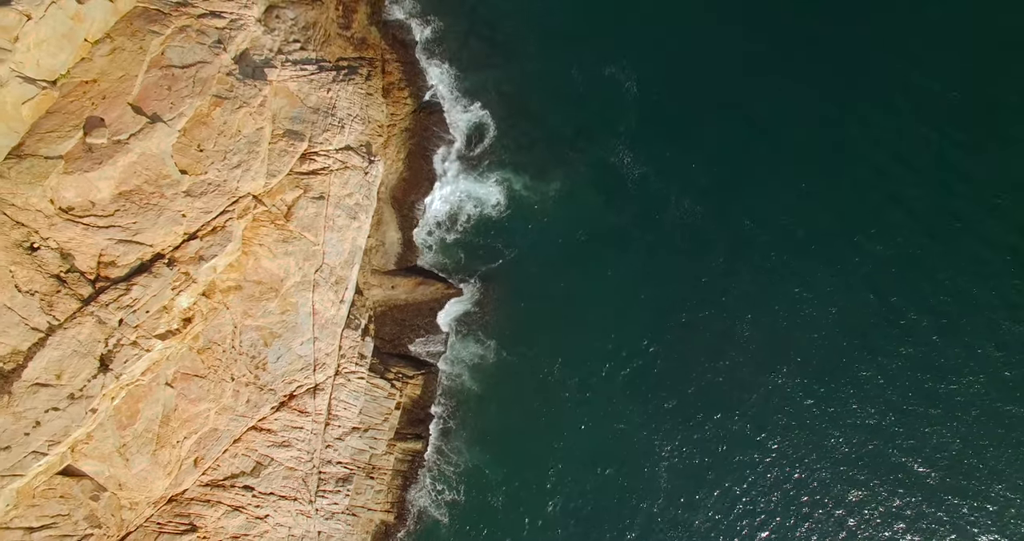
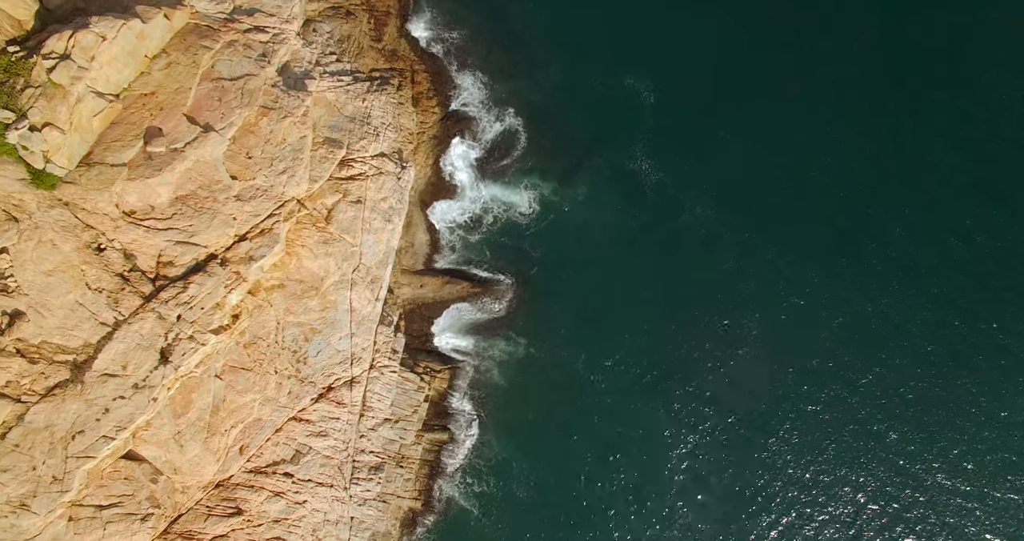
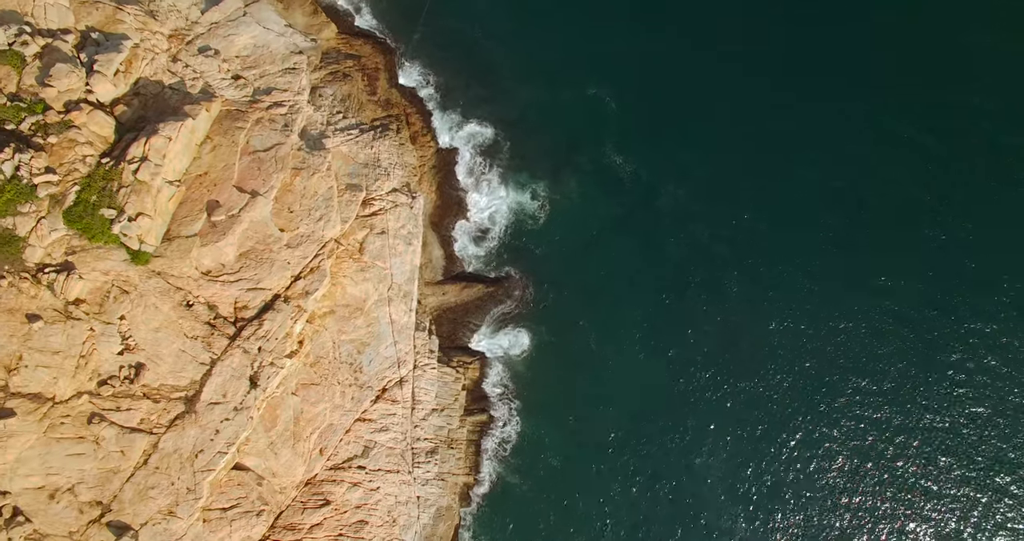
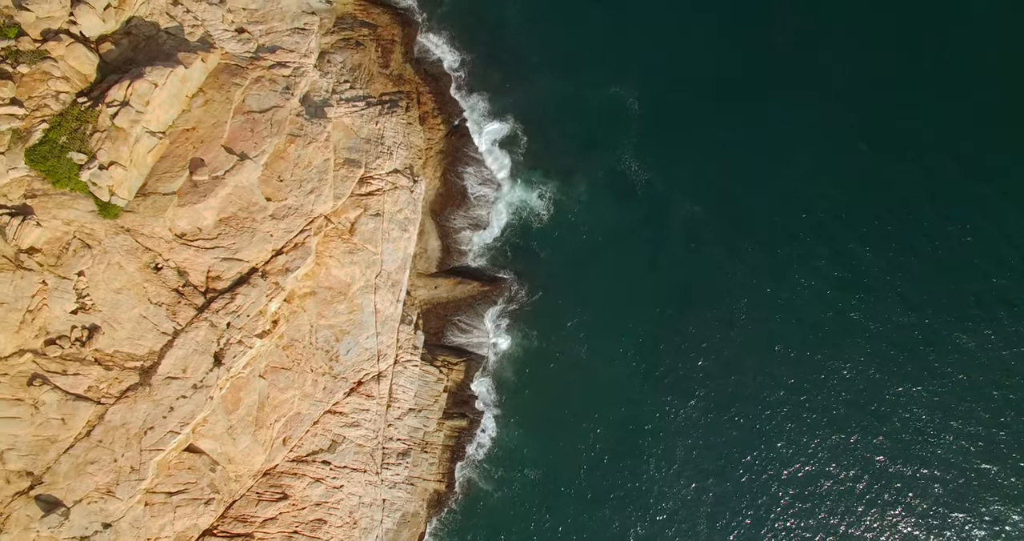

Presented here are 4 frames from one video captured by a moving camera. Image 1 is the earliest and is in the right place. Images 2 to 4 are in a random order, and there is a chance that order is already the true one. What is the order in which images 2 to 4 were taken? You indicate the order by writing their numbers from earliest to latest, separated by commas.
2, 4, 3
